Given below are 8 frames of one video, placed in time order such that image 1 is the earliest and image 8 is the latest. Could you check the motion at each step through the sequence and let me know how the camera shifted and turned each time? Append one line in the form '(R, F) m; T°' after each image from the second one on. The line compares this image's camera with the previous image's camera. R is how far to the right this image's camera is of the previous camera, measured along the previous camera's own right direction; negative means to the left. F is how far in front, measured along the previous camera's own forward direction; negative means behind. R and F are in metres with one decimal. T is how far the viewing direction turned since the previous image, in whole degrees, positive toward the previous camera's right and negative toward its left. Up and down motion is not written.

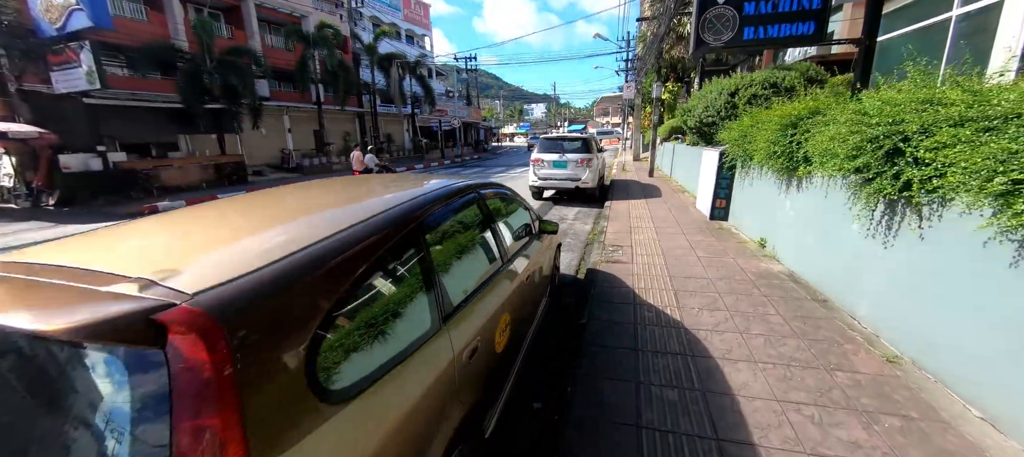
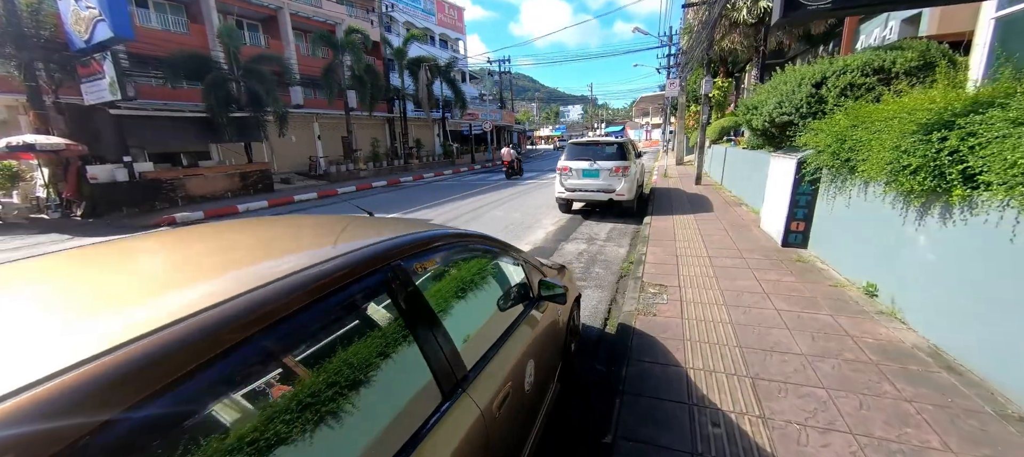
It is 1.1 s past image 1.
(+0.3, +1.1) m; -5°
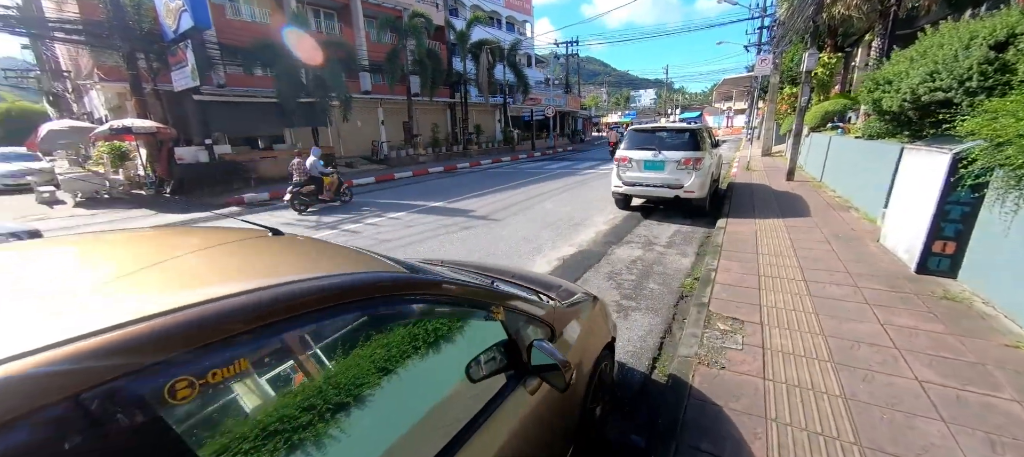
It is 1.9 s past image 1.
(+0.3, +0.8) m; -9°
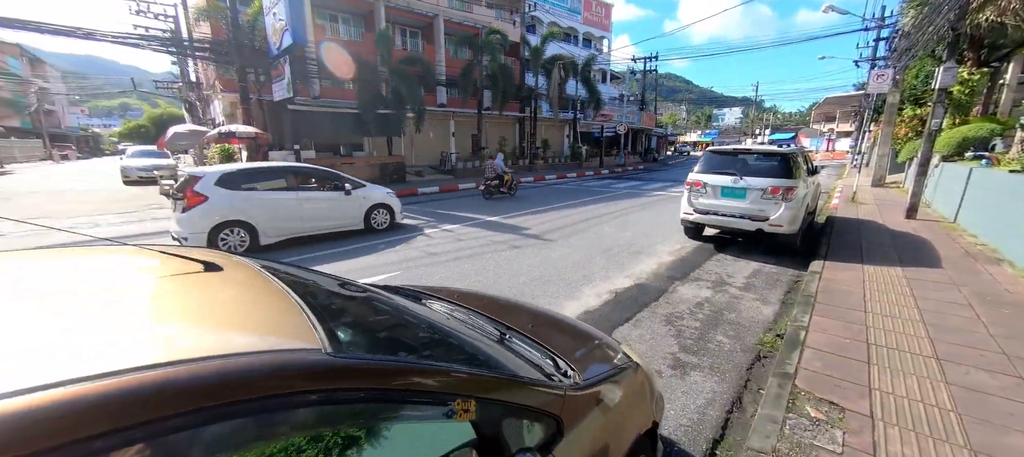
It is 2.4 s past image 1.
(+0.2, +0.4) m; -10°
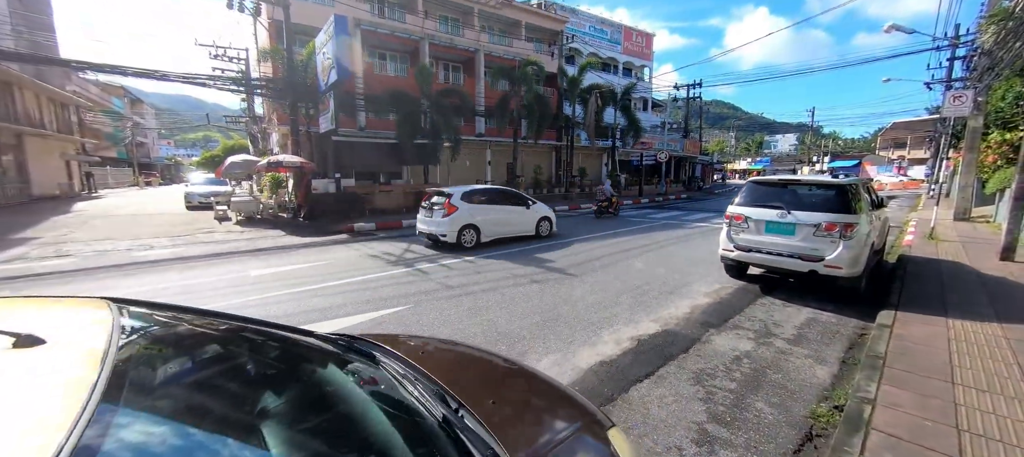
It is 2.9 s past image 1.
(+0.3, +0.3) m; -6°
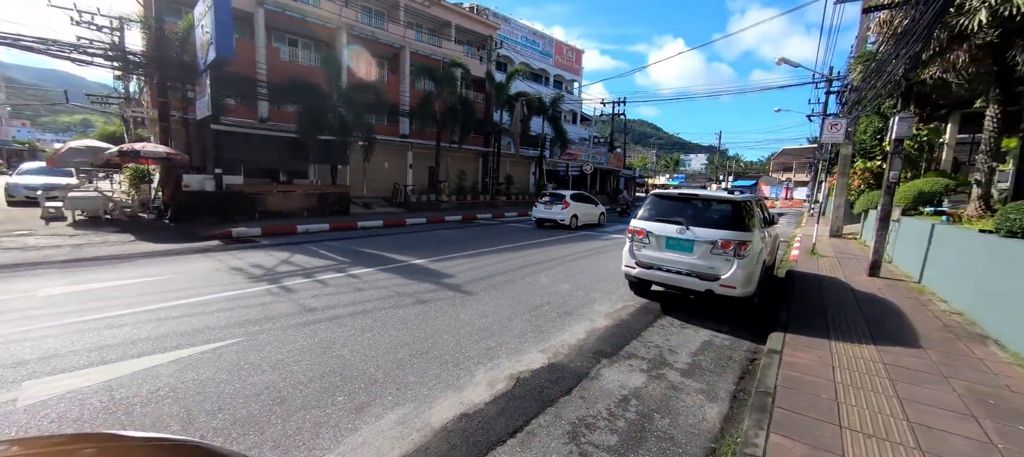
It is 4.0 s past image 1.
(+0.7, +0.7) m; +10°
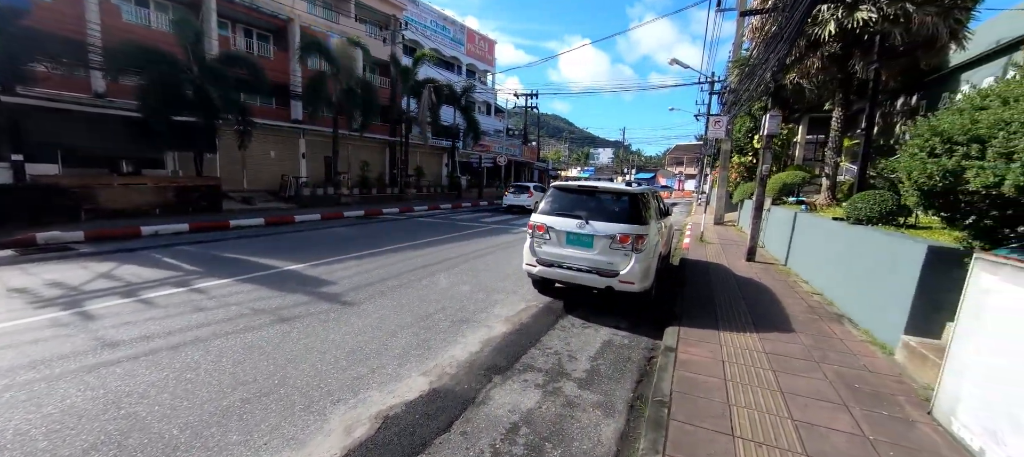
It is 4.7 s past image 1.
(+0.4, +0.6) m; +12°
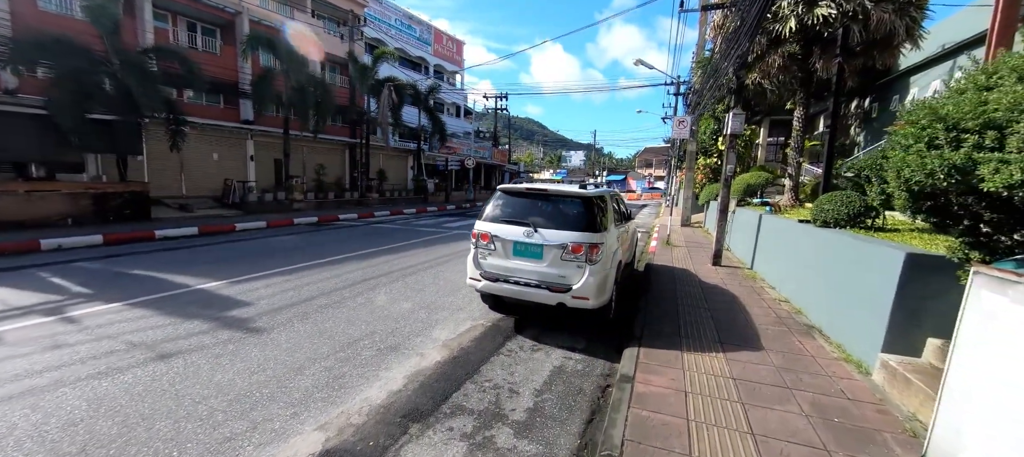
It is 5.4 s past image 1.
(+0.4, +0.6) m; +4°
